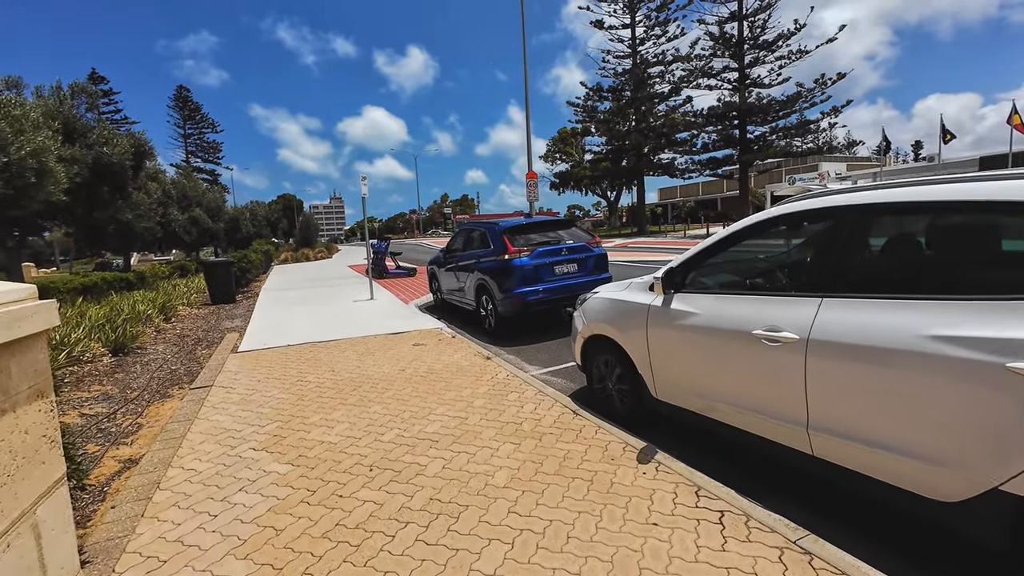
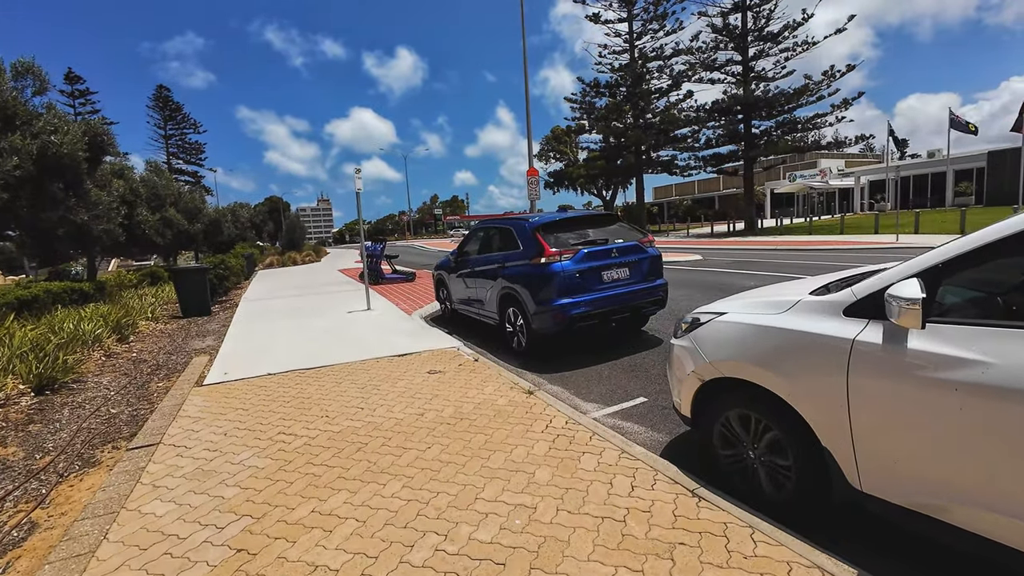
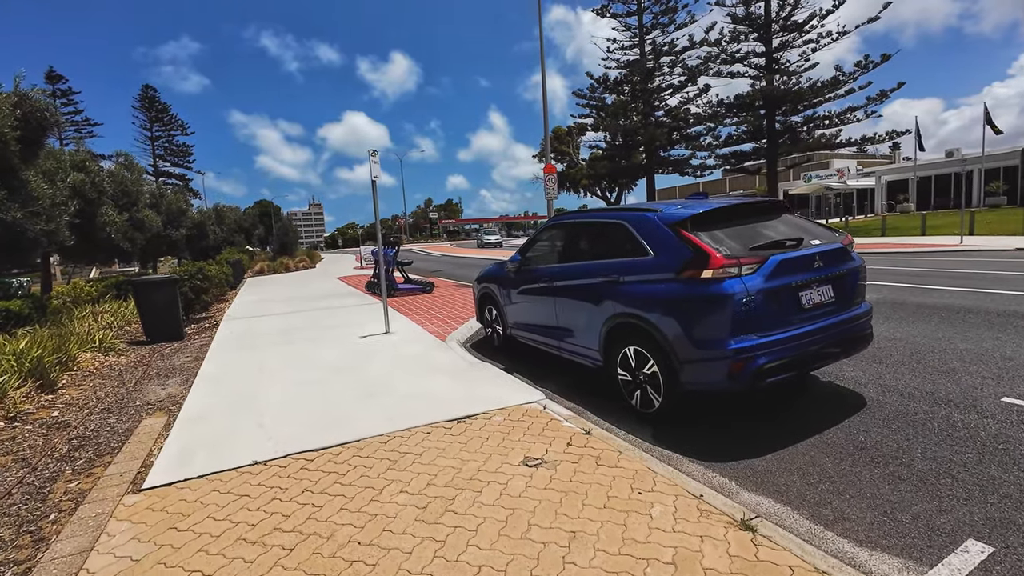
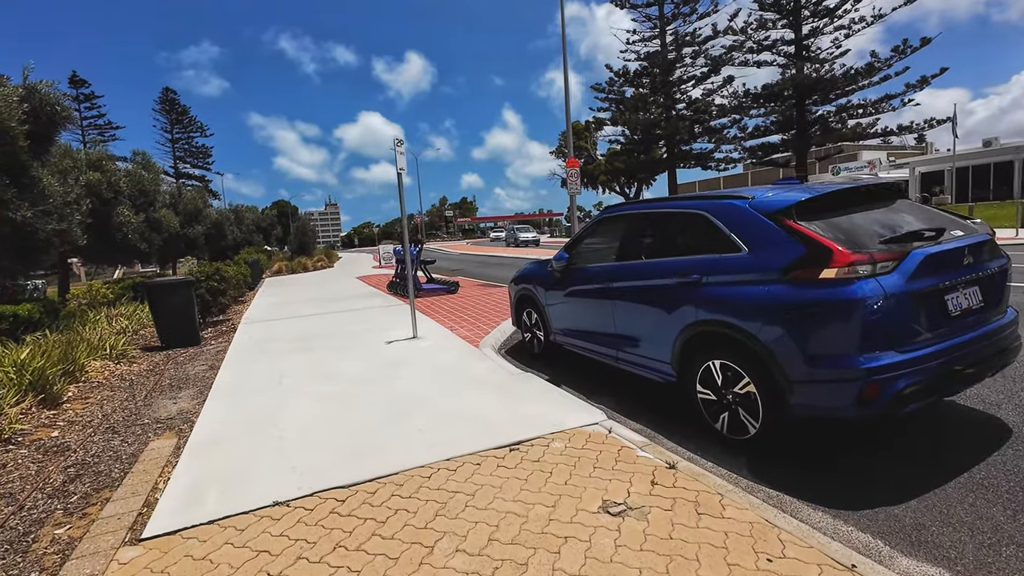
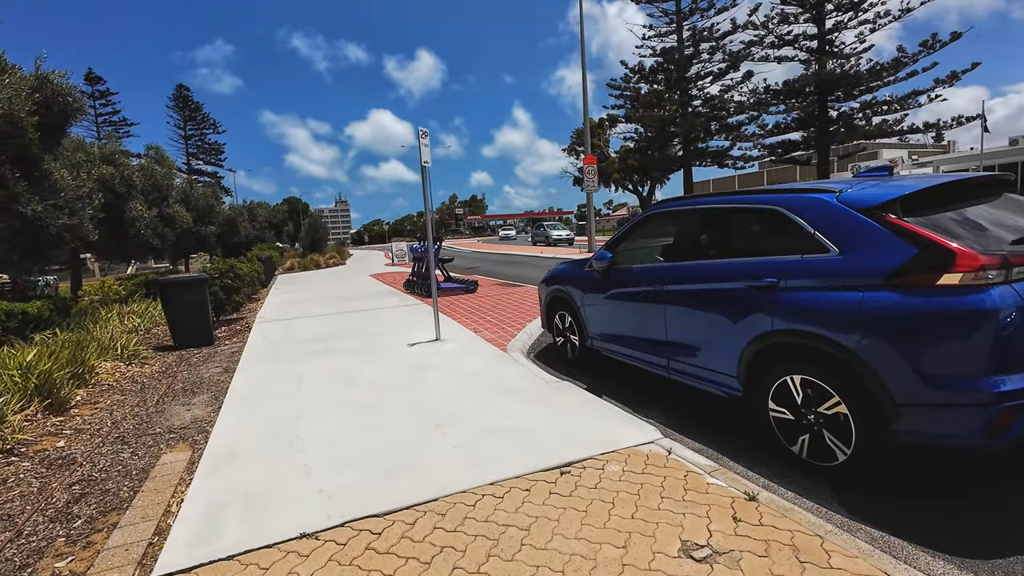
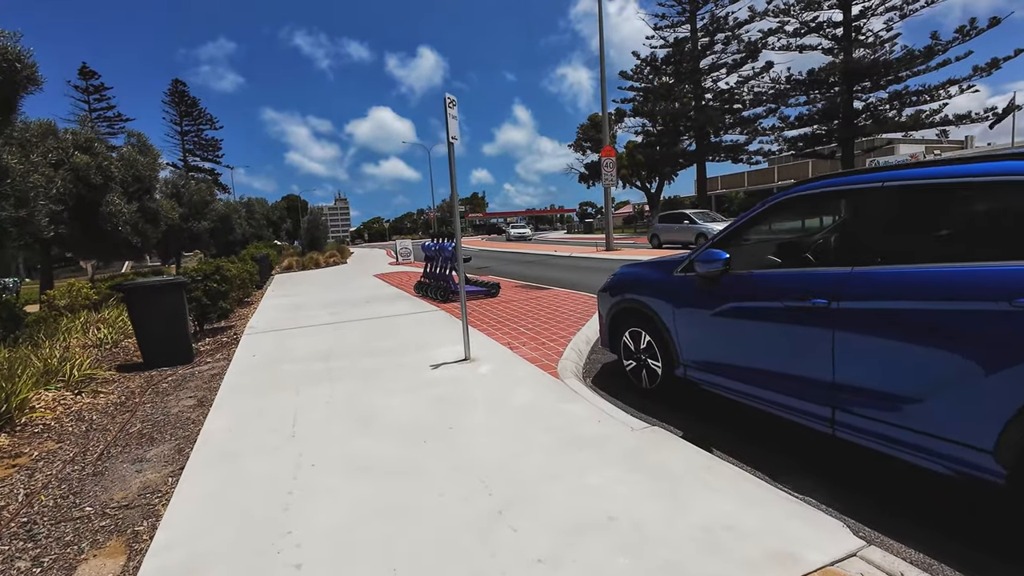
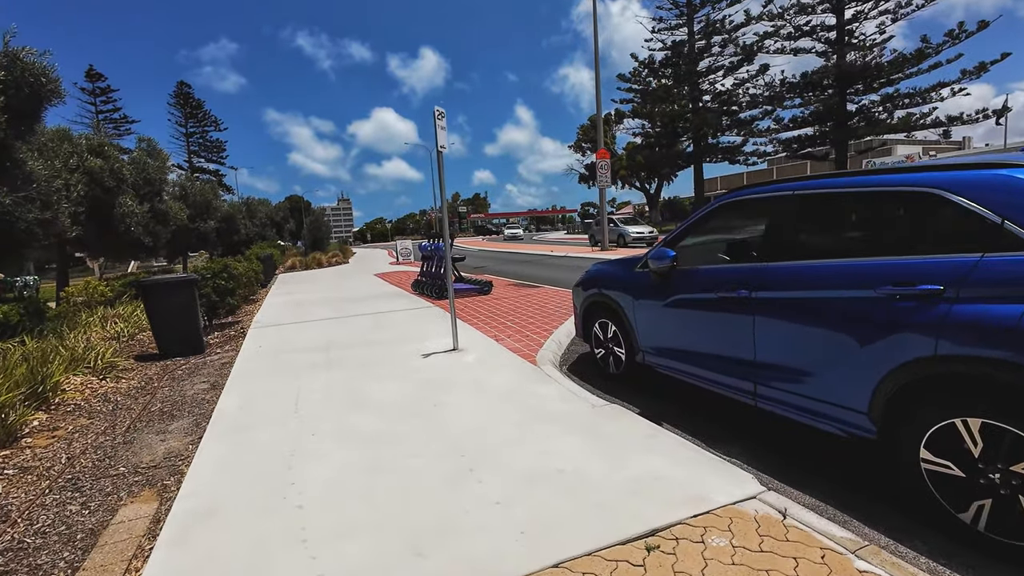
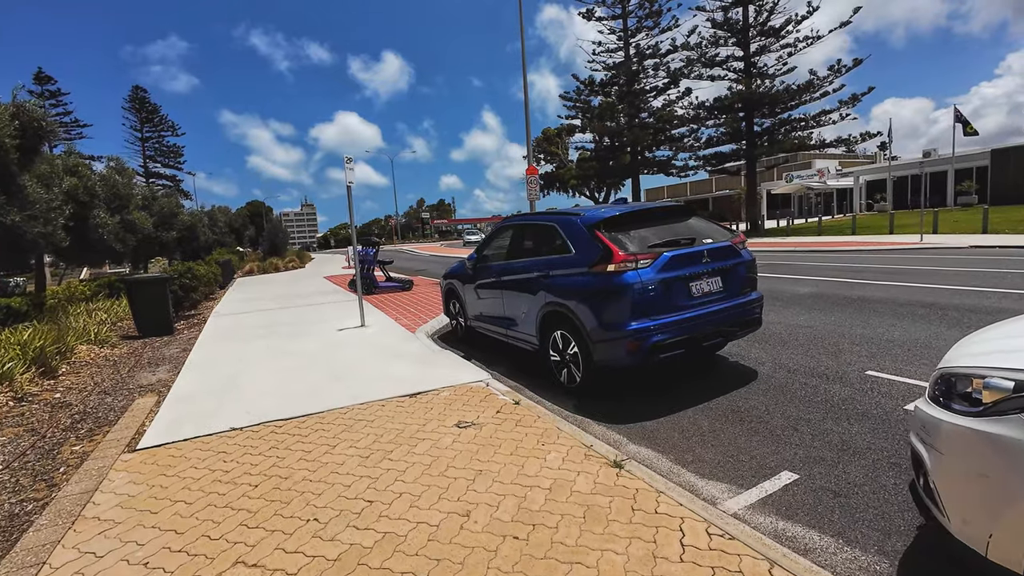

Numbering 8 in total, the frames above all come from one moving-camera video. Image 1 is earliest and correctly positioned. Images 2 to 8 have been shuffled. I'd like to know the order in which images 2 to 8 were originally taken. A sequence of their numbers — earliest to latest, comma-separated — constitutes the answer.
2, 8, 3, 4, 5, 7, 6
